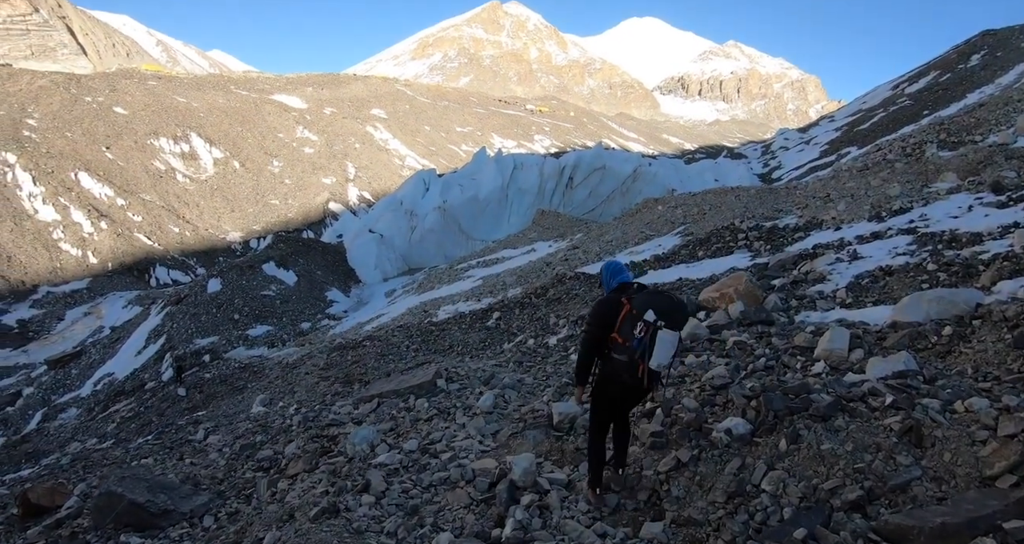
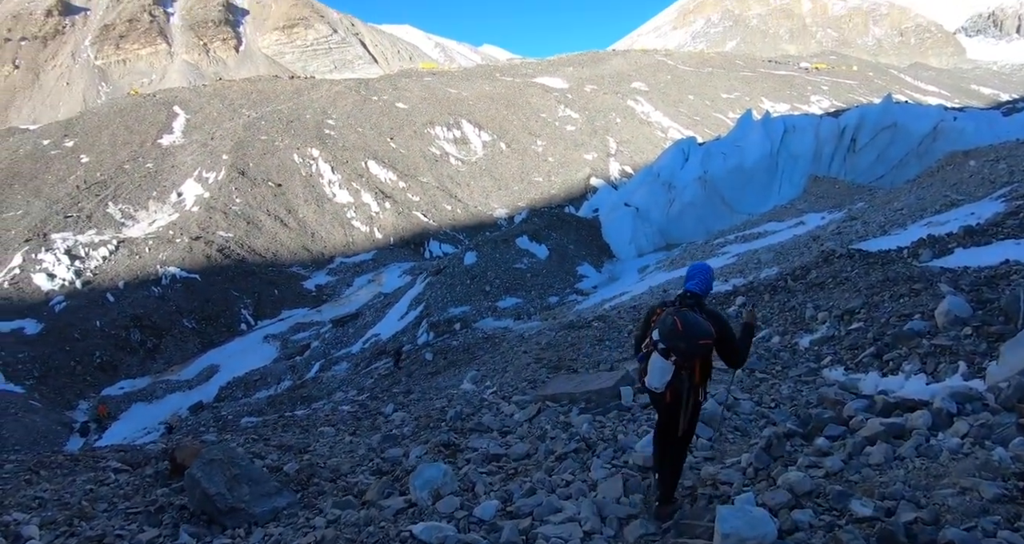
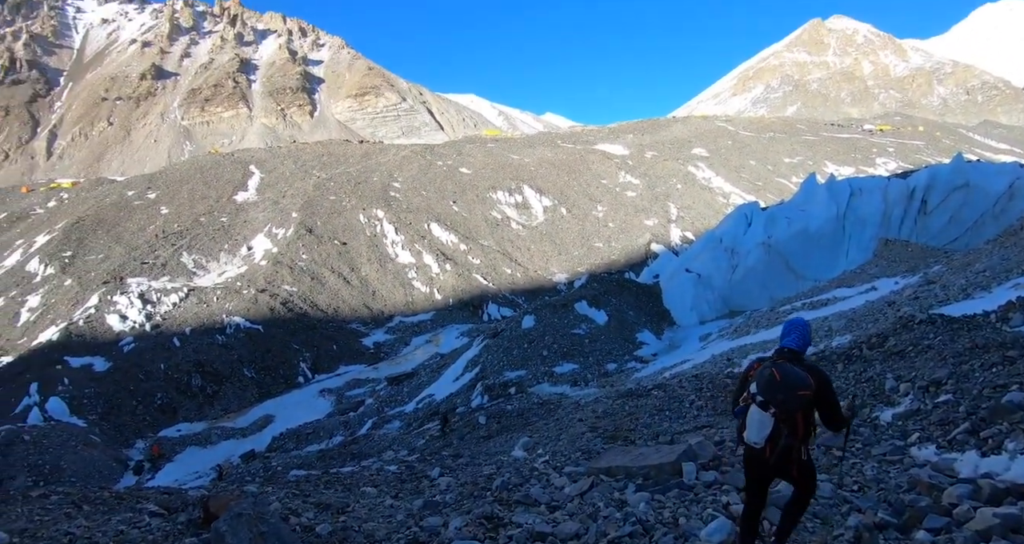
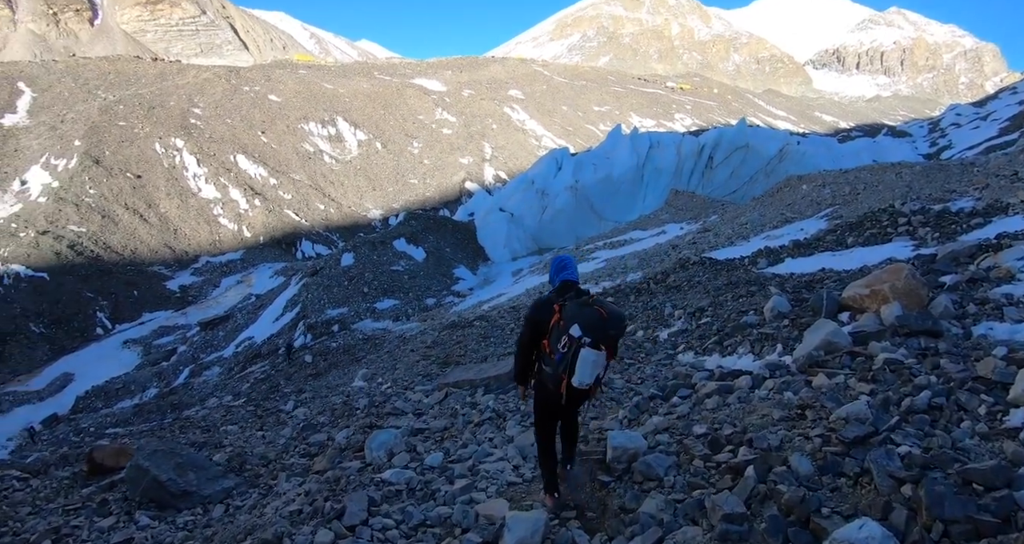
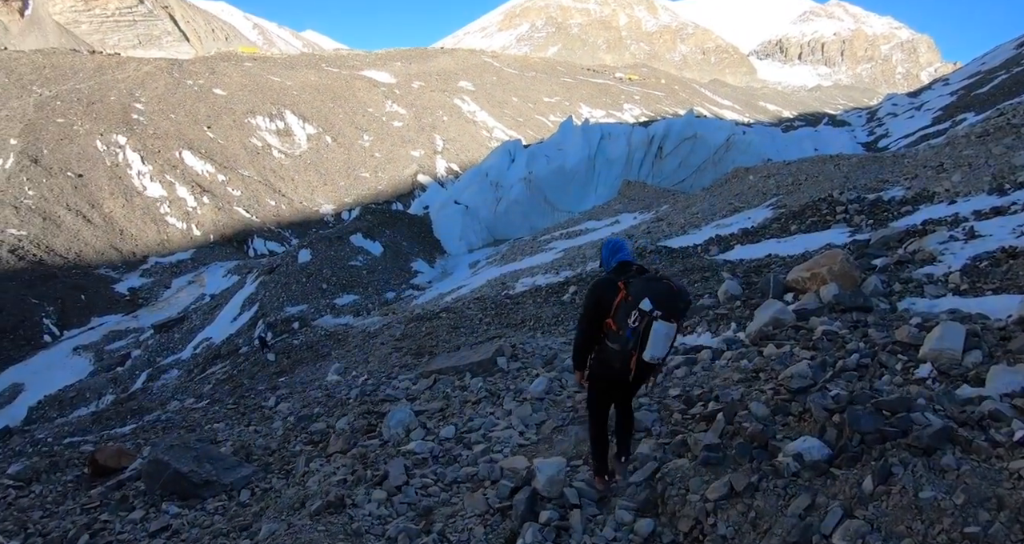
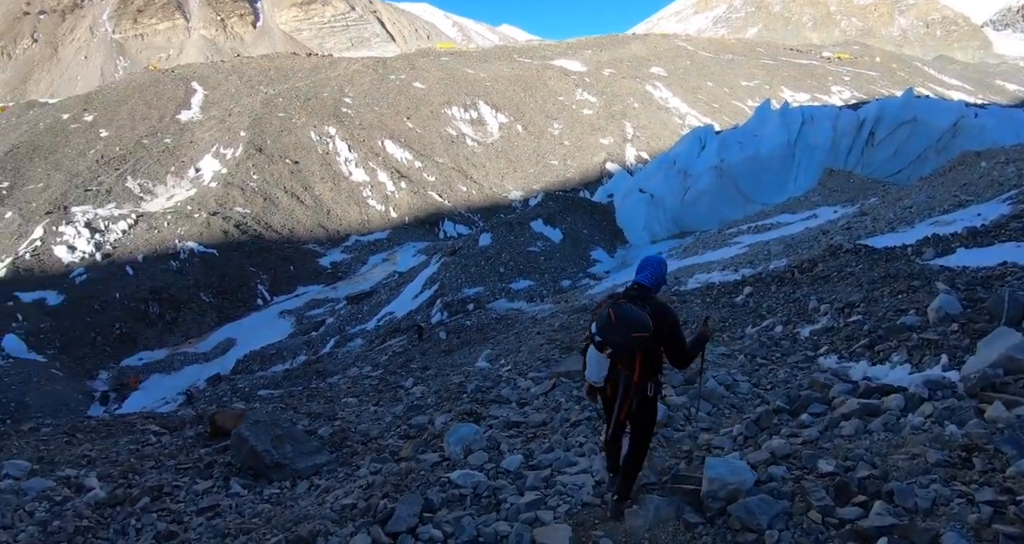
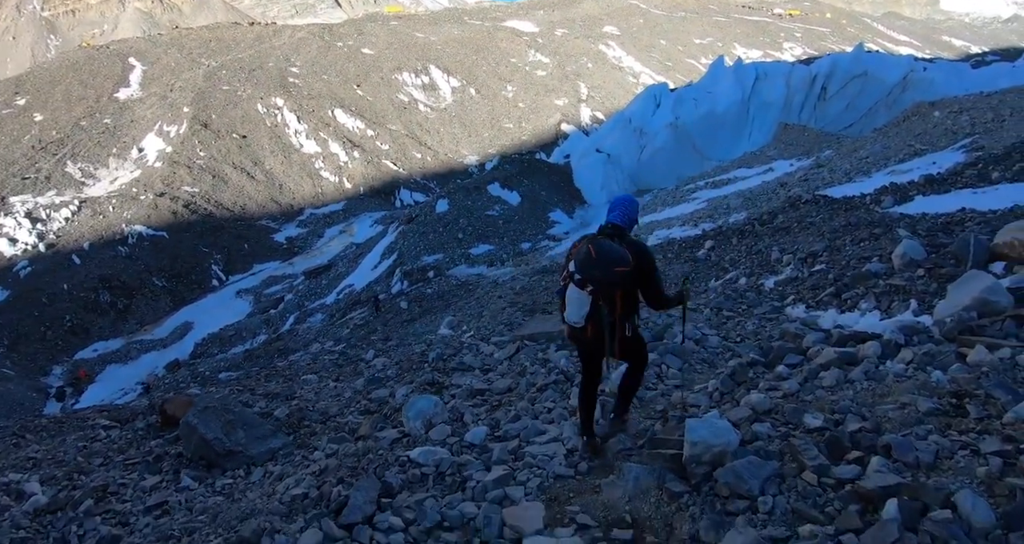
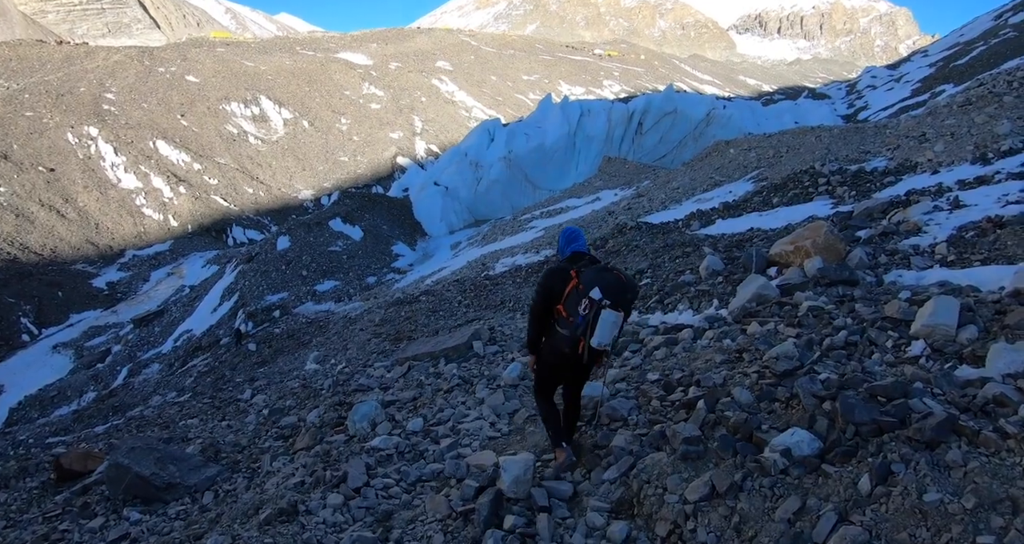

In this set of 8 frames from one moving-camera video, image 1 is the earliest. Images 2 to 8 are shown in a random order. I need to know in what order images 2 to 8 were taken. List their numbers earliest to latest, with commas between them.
5, 8, 4, 6, 7, 2, 3
